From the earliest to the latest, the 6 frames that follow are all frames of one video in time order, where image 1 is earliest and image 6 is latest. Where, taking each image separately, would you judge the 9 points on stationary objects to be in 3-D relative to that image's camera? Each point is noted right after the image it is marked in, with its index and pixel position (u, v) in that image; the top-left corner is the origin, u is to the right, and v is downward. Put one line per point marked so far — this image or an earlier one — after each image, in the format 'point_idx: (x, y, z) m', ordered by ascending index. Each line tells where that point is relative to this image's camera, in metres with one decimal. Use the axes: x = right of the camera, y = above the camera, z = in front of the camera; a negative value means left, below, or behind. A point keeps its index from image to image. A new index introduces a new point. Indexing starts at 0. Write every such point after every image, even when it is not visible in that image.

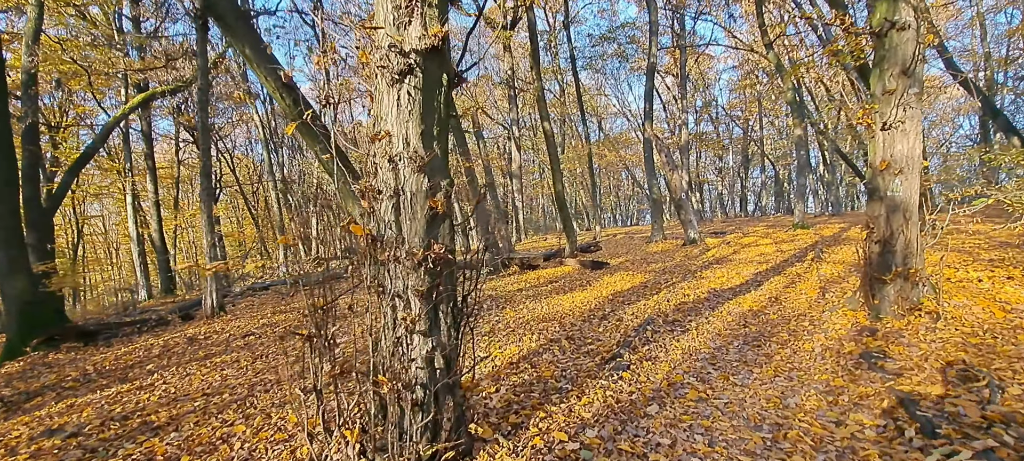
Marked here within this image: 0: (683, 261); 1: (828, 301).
0: (+3.7, -0.7, +10.9) m
1: (+3.6, -0.8, +5.7) m
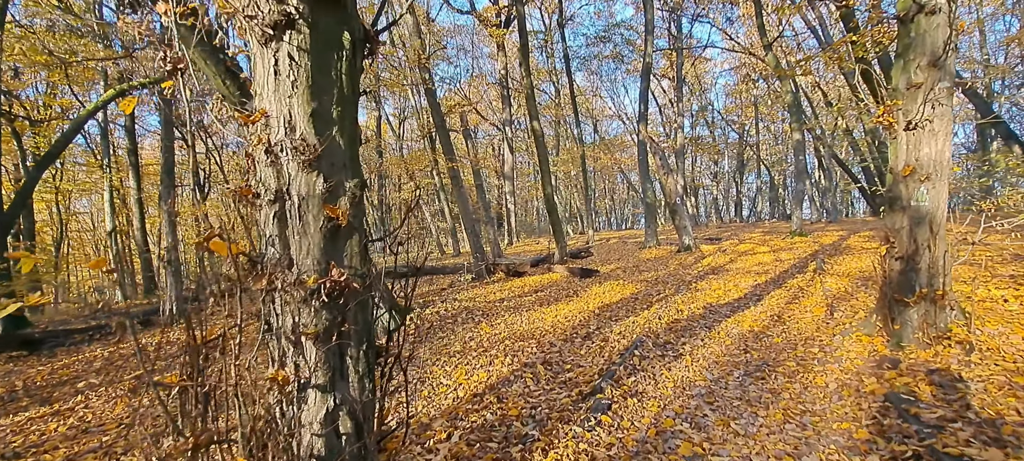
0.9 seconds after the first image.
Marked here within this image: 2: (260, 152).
0: (+3.4, -0.8, +10.3) m
1: (+3.3, -0.9, +5.1) m
2: (-0.8, +0.3, +1.7) m
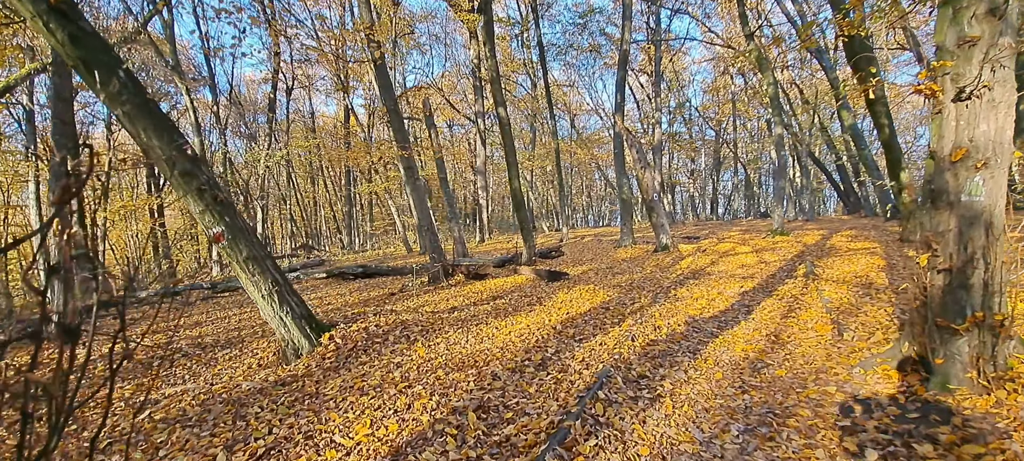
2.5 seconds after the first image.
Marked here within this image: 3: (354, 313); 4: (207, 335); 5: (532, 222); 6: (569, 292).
0: (+2.6, -0.8, +9.3) m
1: (+2.8, -1.0, +4.1) m
2: (-1.2, +0.2, +0.4) m
3: (-2.1, -1.1, +6.6) m
4: (-4.3, -1.5, +7.0) m
5: (+0.5, +0.2, +12.0) m
6: (+0.9, -1.0, +8.1) m
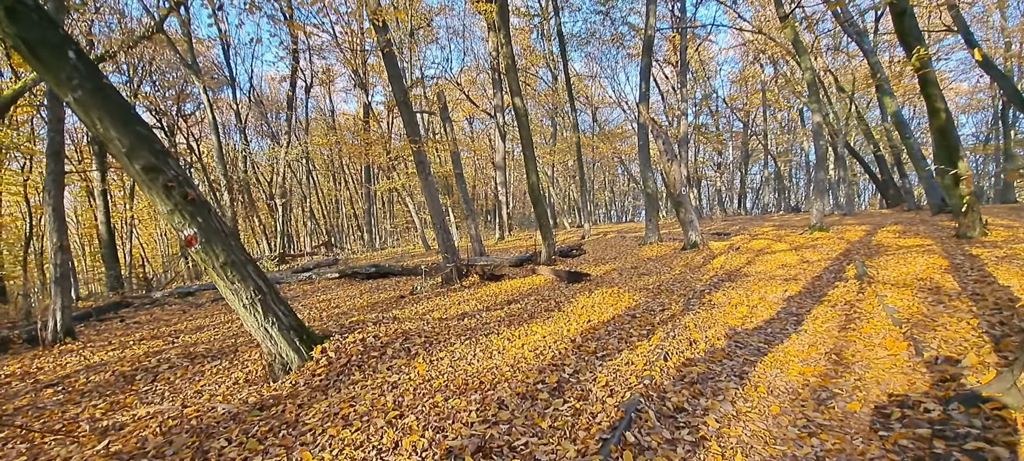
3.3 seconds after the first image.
0: (+2.9, -0.7, +8.5) m
1: (+2.9, -1.0, +3.3) m
2: (-1.3, +0.2, -0.1) m
3: (-2.0, -1.1, +6.0) m
4: (-4.1, -1.5, +6.6) m
5: (+0.9, +0.3, +11.4) m
6: (+1.2, -1.0, +7.4) m
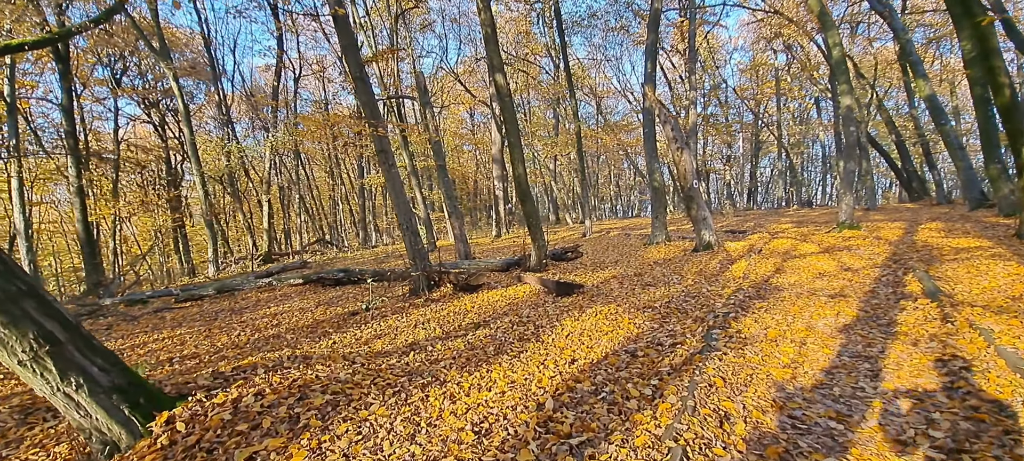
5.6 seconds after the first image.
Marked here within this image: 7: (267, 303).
0: (+2.6, -0.8, +6.9) m
1: (+2.4, -1.0, +1.7) m
2: (-1.8, +0.1, -1.7) m
3: (-2.4, -1.2, +4.5) m
4: (-4.5, -1.6, +5.0) m
5: (+0.6, +0.3, +9.7) m
6: (+0.8, -1.0, +5.8) m
7: (-4.9, -1.5, +10.0) m
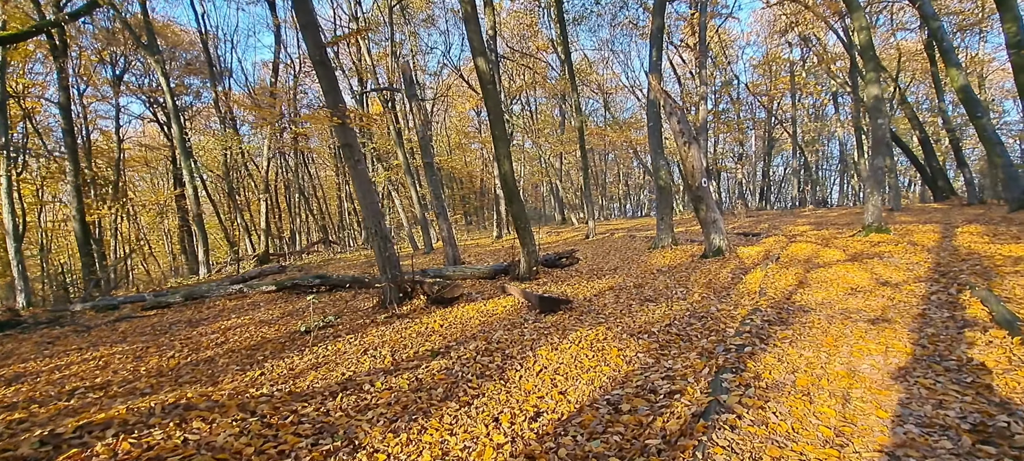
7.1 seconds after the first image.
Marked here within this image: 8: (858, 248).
0: (+2.2, -0.8, +5.8) m
1: (+2.0, -1.1, +0.6) m
2: (-2.3, 0.0, -2.7) m
3: (-2.7, -1.3, +3.5) m
4: (-4.8, -1.6, +4.1) m
5: (+0.3, +0.2, +8.7) m
6: (+0.5, -1.1, +4.8) m
7: (-5.2, -1.5, +9.1) m
8: (+6.5, -0.3, +9.3) m
